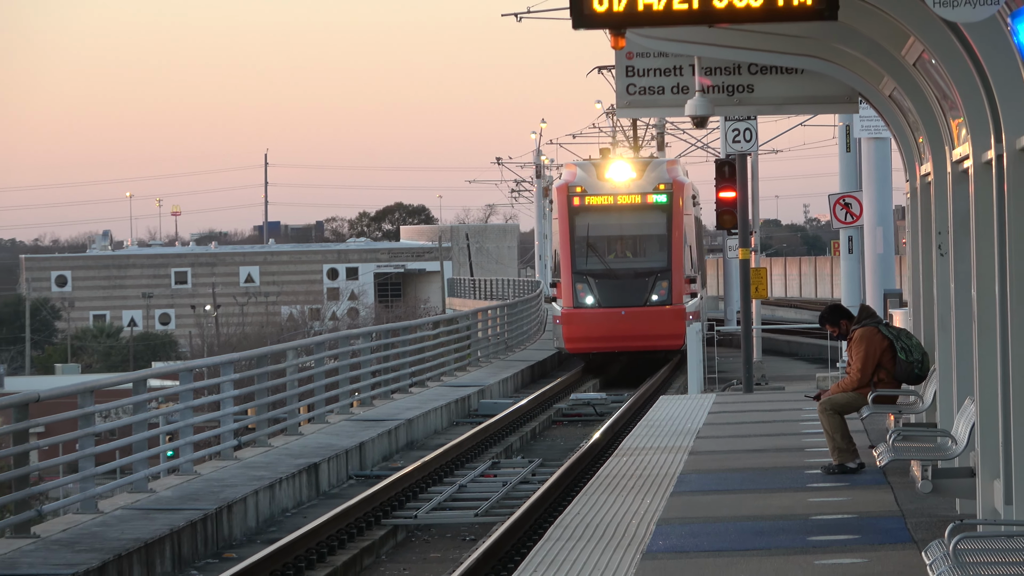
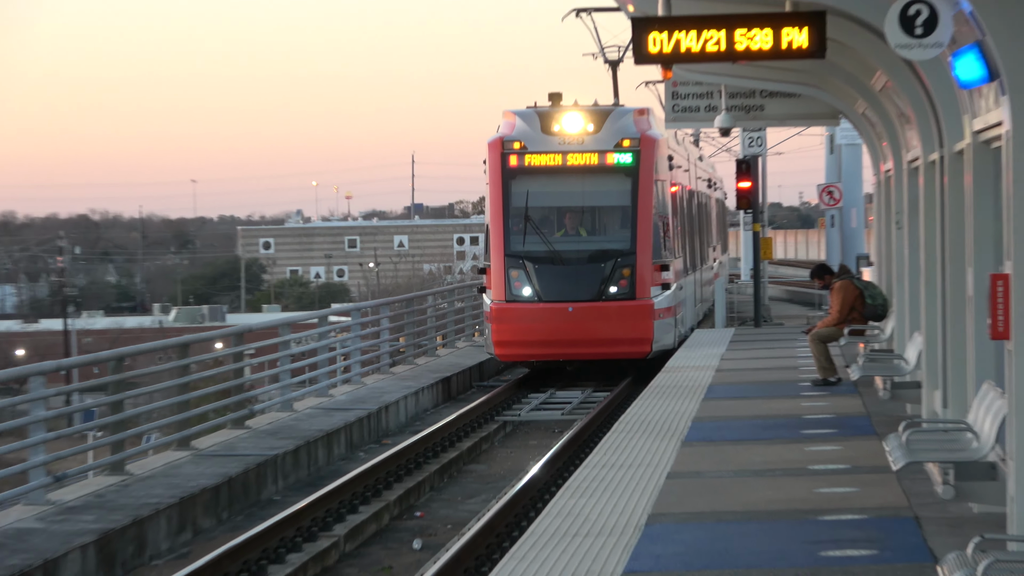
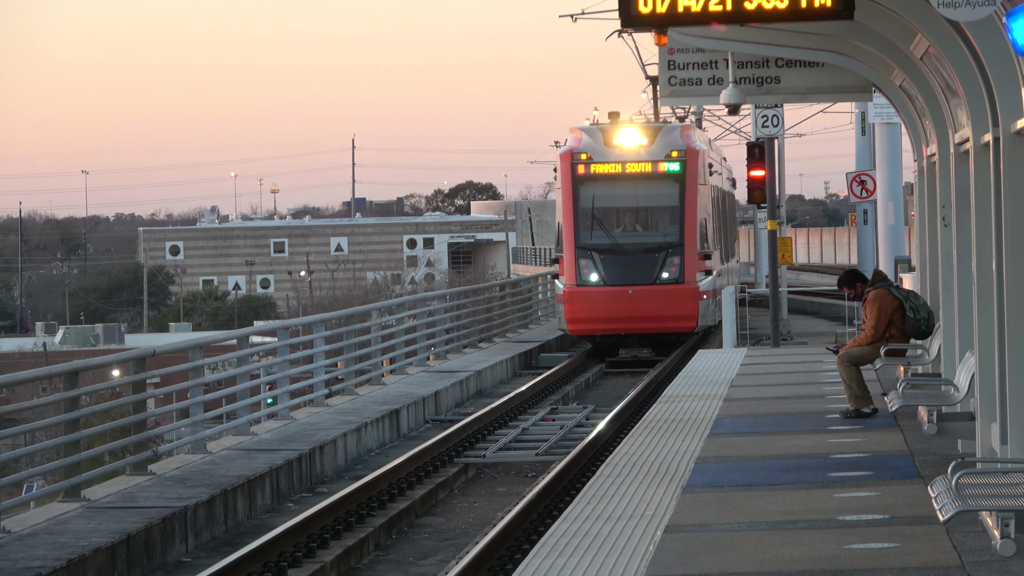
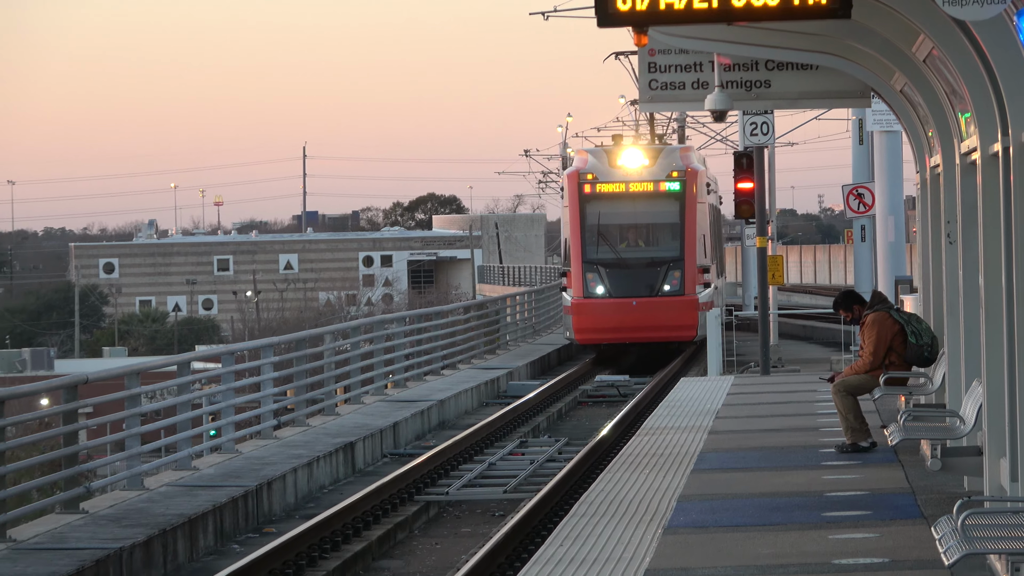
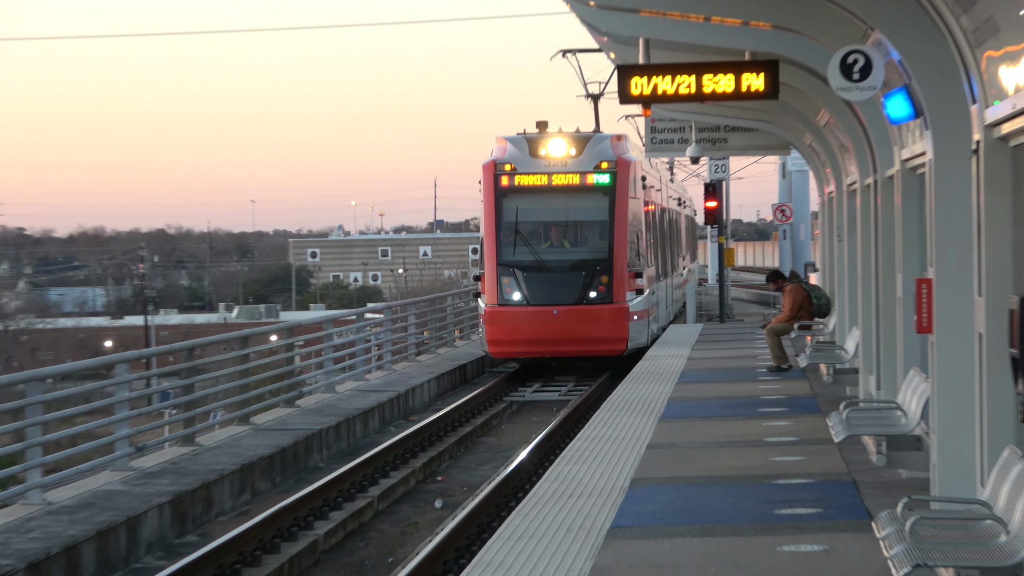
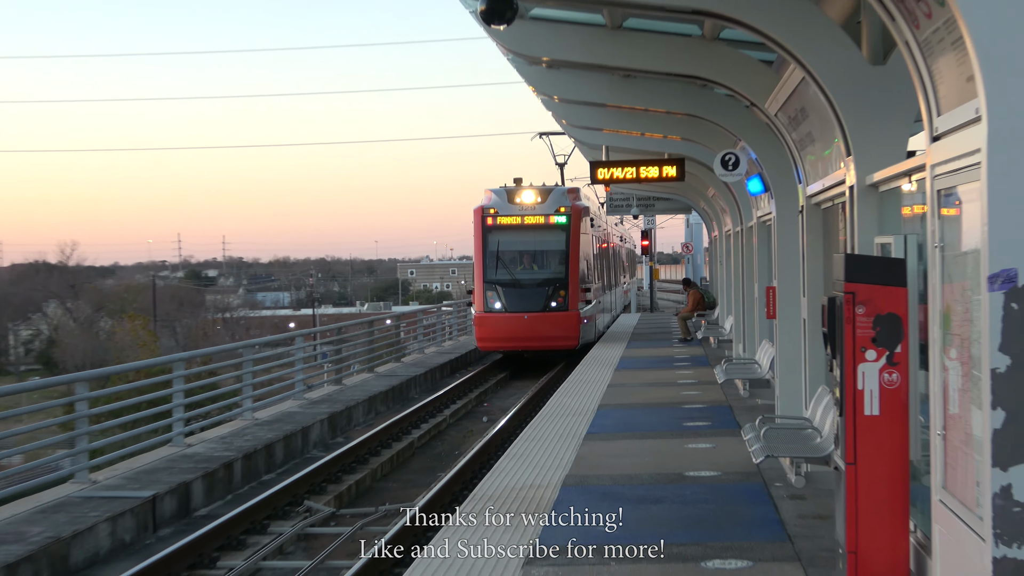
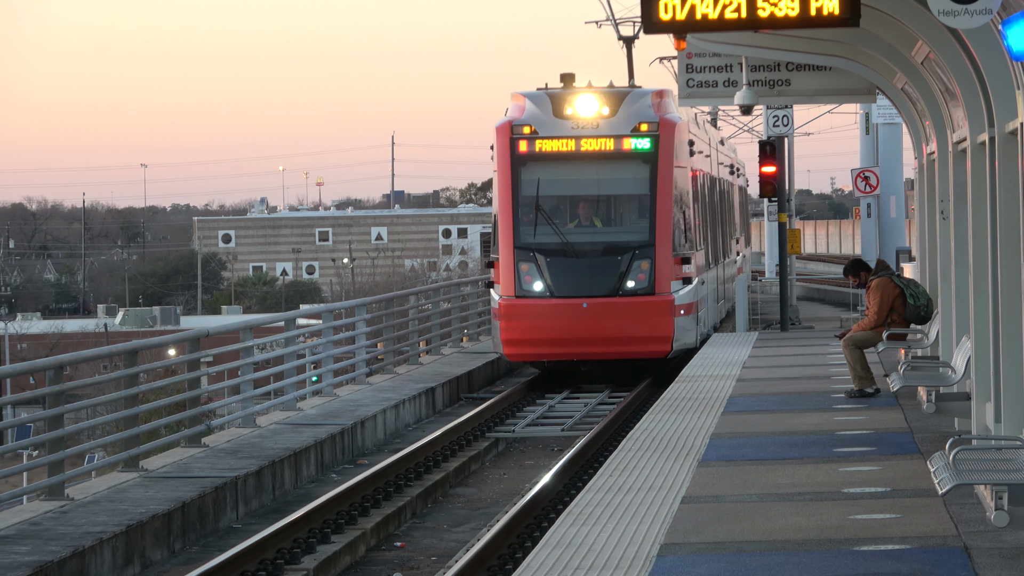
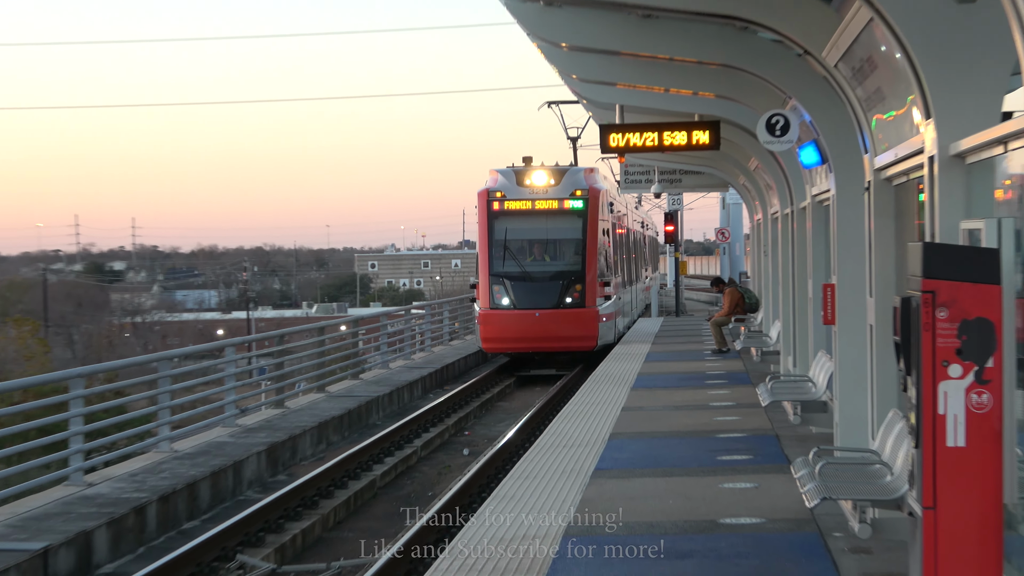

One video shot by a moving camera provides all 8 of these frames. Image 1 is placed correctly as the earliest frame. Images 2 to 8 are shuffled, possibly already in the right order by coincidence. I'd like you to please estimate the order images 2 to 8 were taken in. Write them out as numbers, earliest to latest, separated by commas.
4, 3, 7, 2, 5, 8, 6
